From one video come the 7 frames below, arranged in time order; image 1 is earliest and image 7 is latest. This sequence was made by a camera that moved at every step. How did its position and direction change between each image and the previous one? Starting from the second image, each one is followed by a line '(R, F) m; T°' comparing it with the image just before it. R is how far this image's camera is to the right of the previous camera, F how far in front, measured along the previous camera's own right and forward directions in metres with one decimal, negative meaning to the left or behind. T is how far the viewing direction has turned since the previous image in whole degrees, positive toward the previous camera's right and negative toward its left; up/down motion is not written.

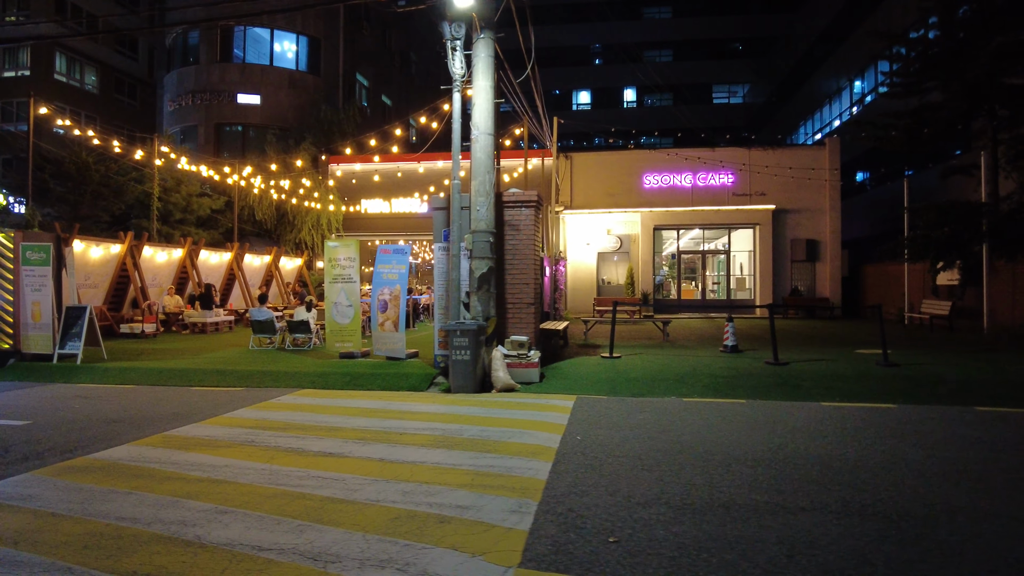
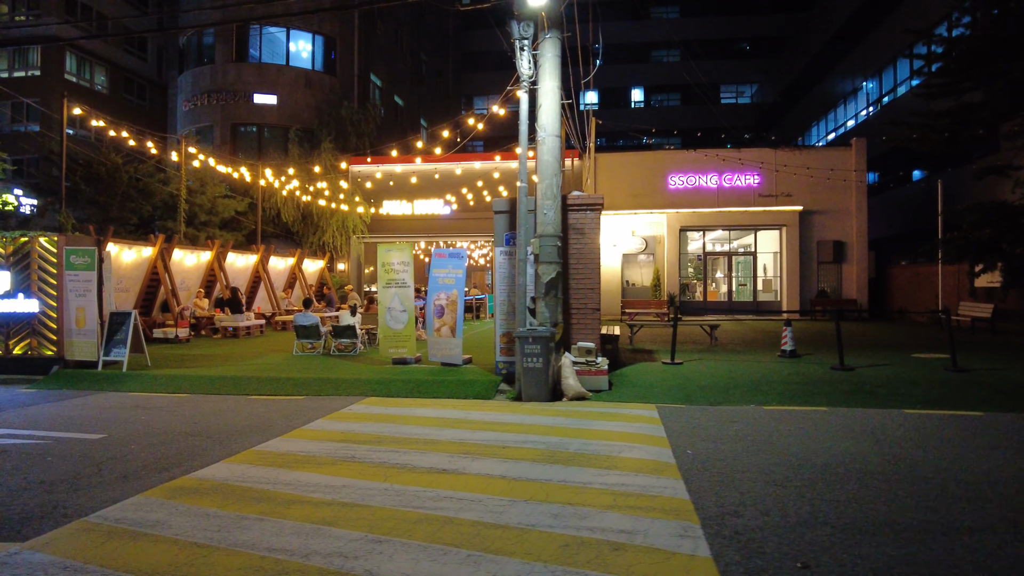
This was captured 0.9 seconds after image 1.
(-1.3, +0.3) m; +1°
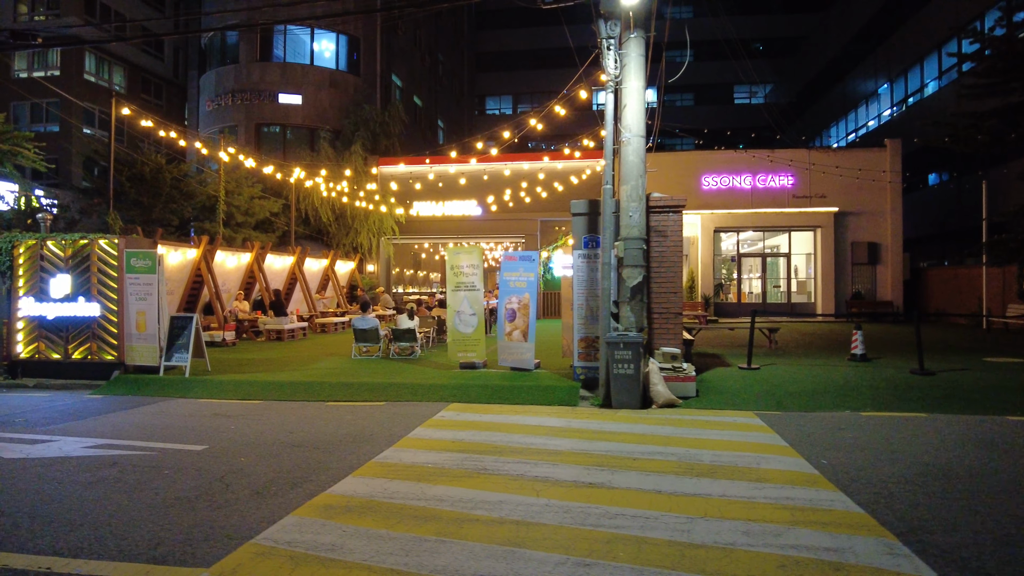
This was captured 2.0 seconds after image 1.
(-1.4, +0.2) m; 0°
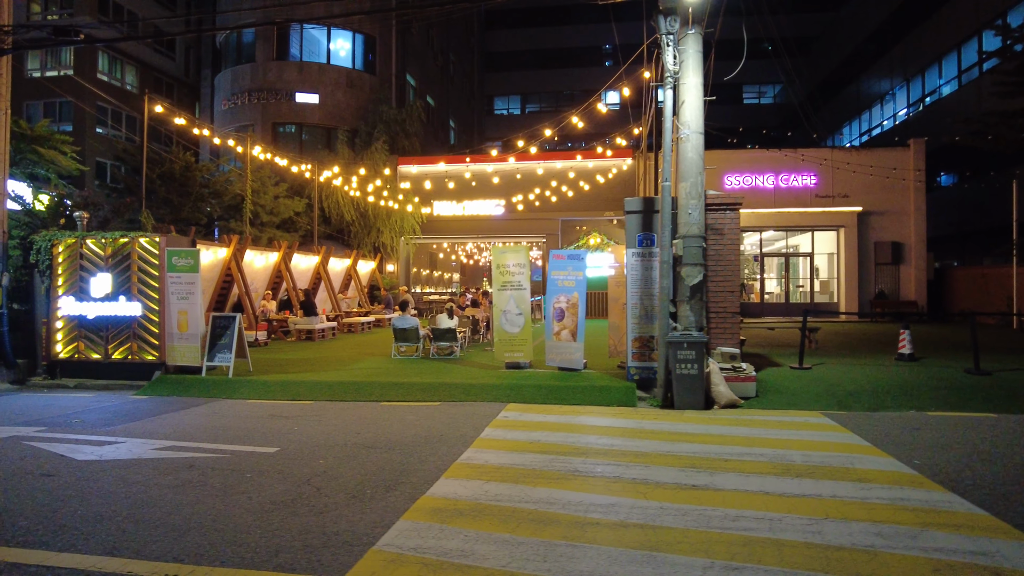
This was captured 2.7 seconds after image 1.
(-1.0, +0.2) m; 0°
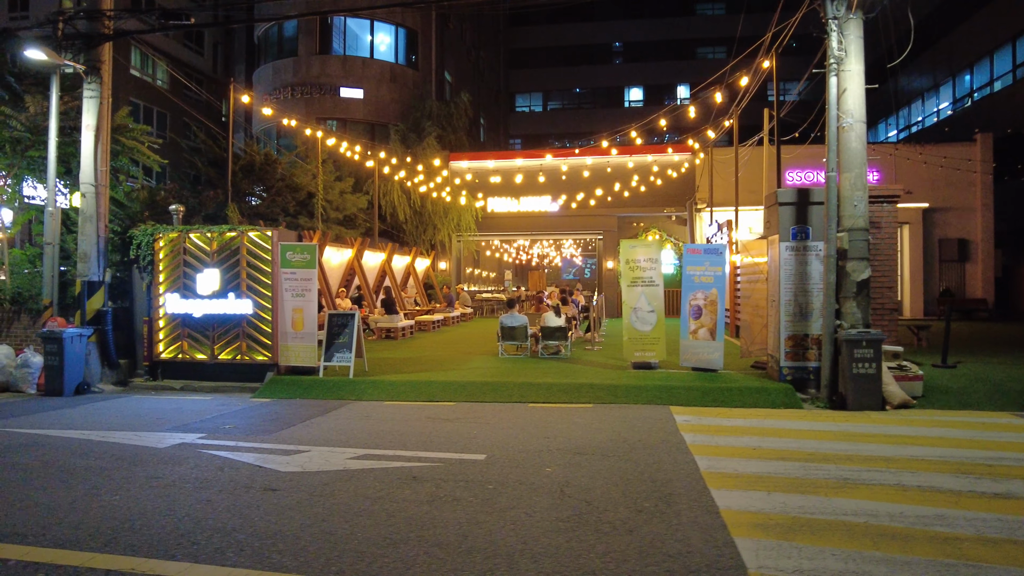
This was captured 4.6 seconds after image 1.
(-2.5, +0.5) m; 0°
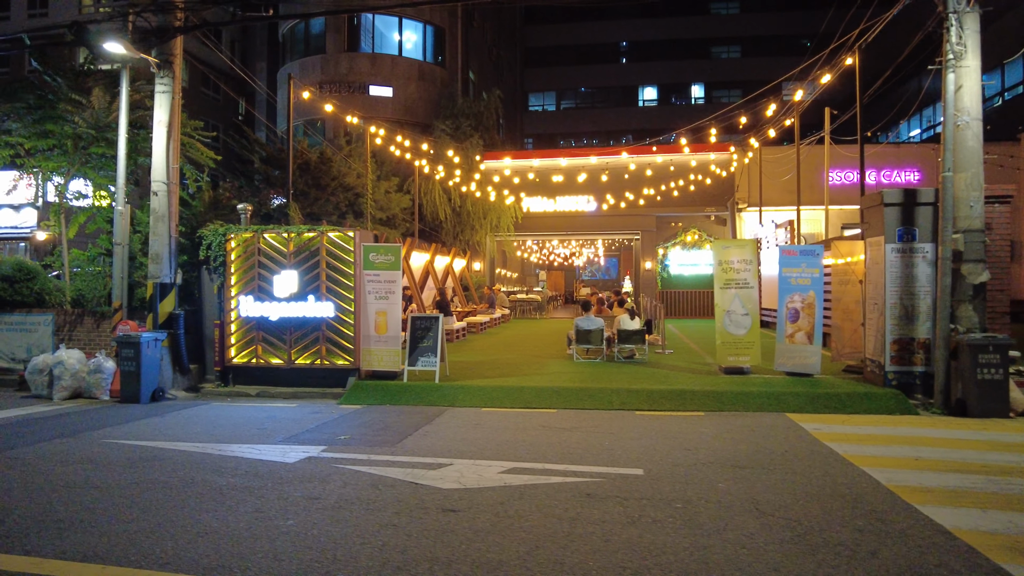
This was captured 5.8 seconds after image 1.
(-1.7, +0.4) m; 0°
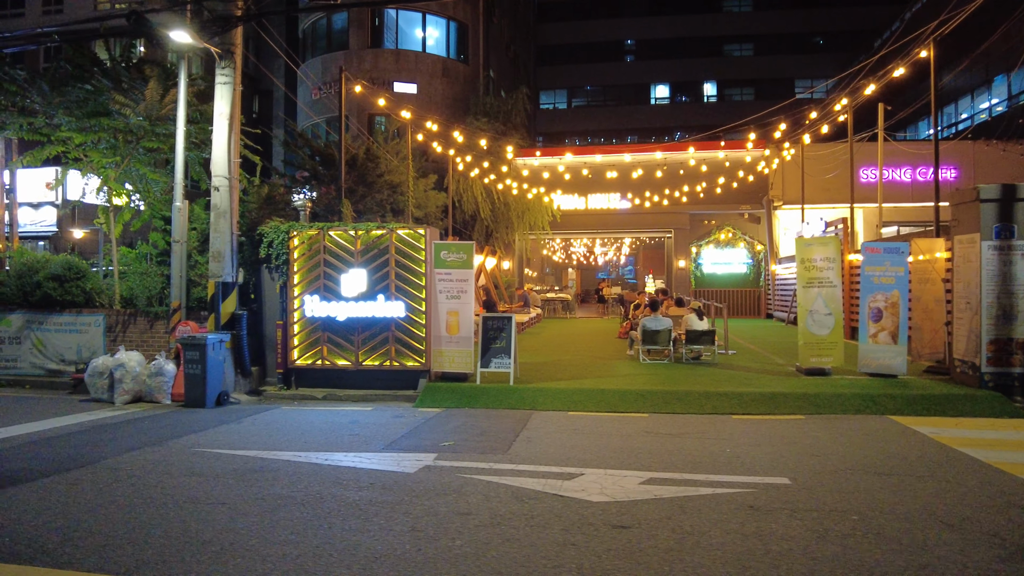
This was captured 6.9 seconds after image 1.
(-1.4, +0.4) m; 0°
